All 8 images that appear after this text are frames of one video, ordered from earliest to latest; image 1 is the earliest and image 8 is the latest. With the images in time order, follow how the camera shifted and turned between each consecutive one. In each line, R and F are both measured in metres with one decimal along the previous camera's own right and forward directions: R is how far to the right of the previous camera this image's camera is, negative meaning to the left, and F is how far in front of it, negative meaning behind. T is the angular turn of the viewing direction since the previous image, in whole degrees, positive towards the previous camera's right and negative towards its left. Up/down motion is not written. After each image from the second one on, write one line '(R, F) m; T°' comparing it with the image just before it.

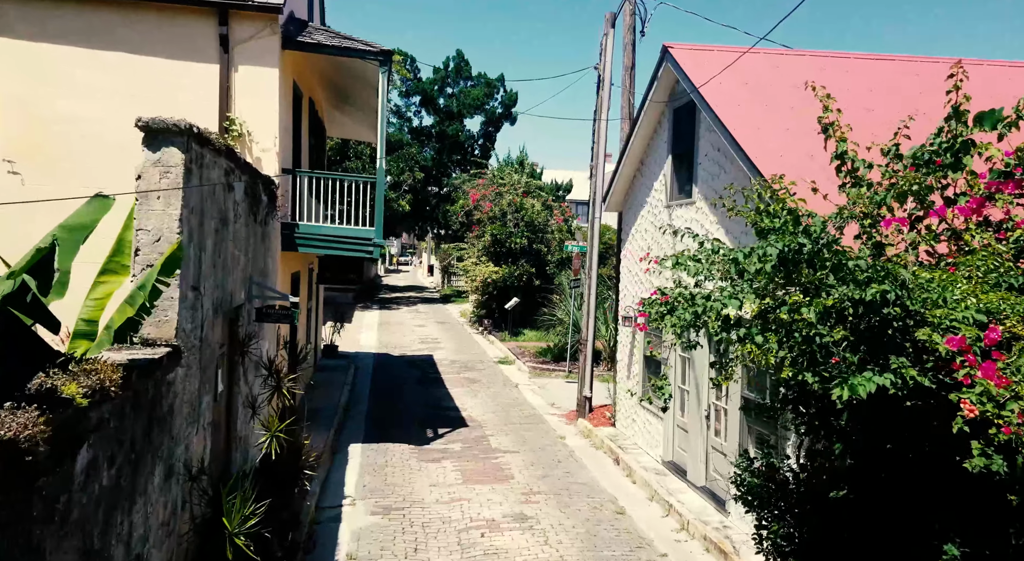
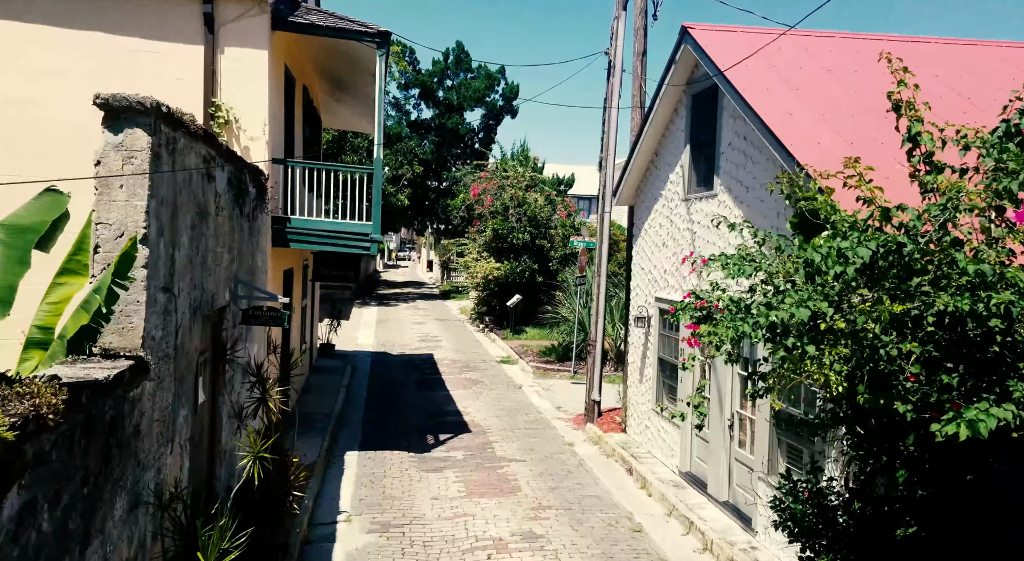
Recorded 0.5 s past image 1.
(-0.1, +0.6) m; 0°
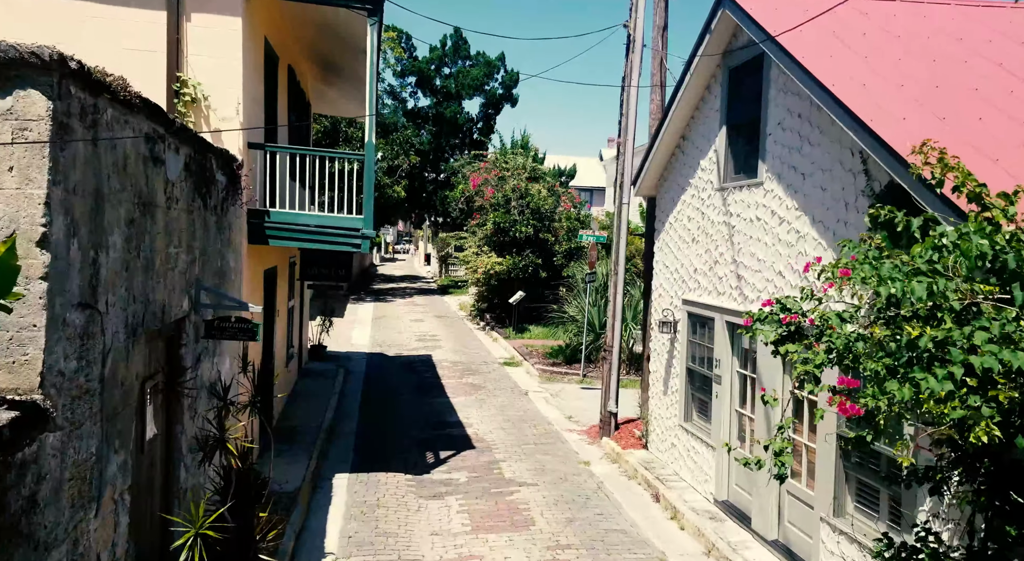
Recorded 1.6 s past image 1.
(-0.1, +1.1) m; 0°
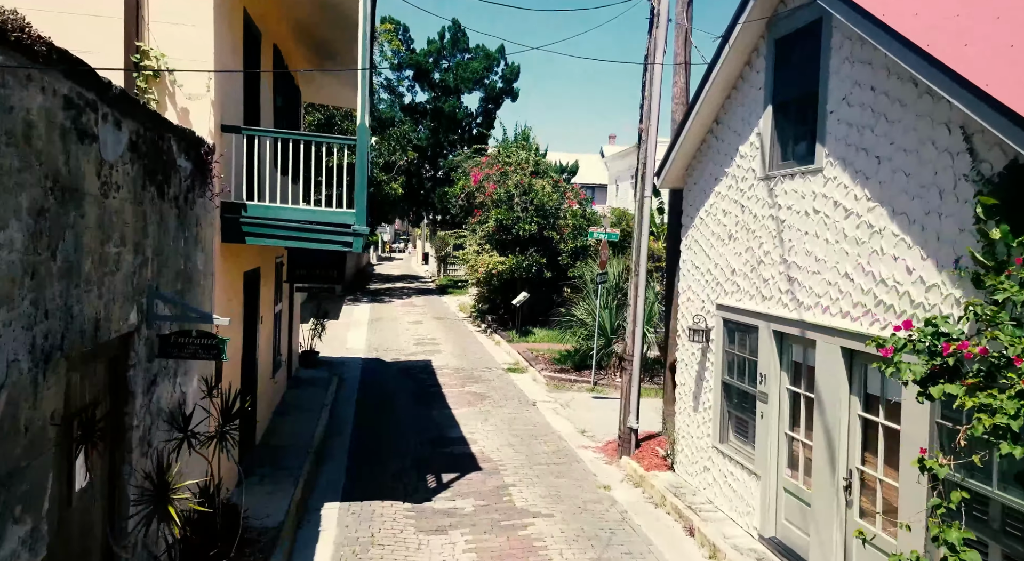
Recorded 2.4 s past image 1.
(-0.2, +1.0) m; 0°
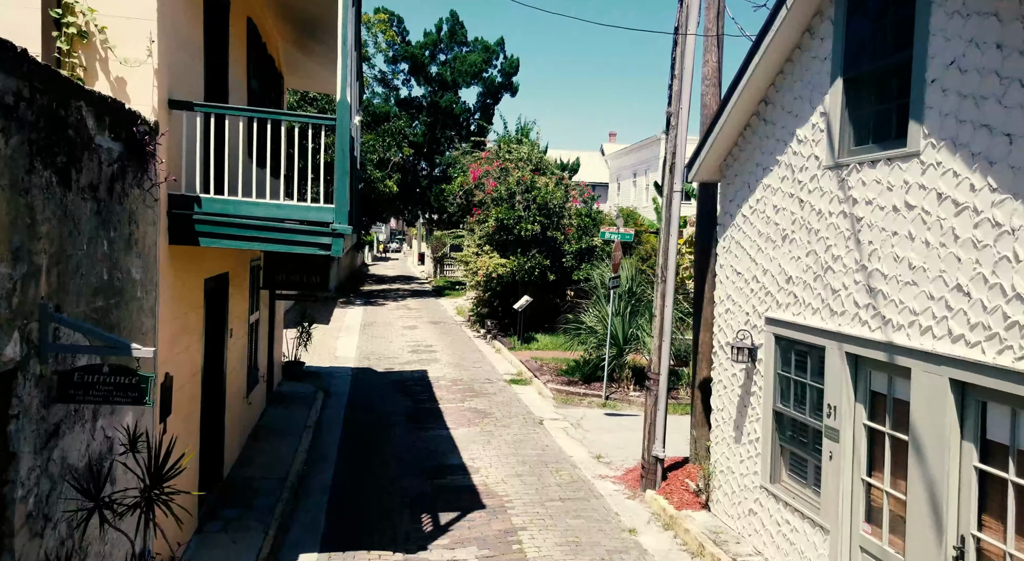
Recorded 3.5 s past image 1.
(-0.1, +1.2) m; 0°
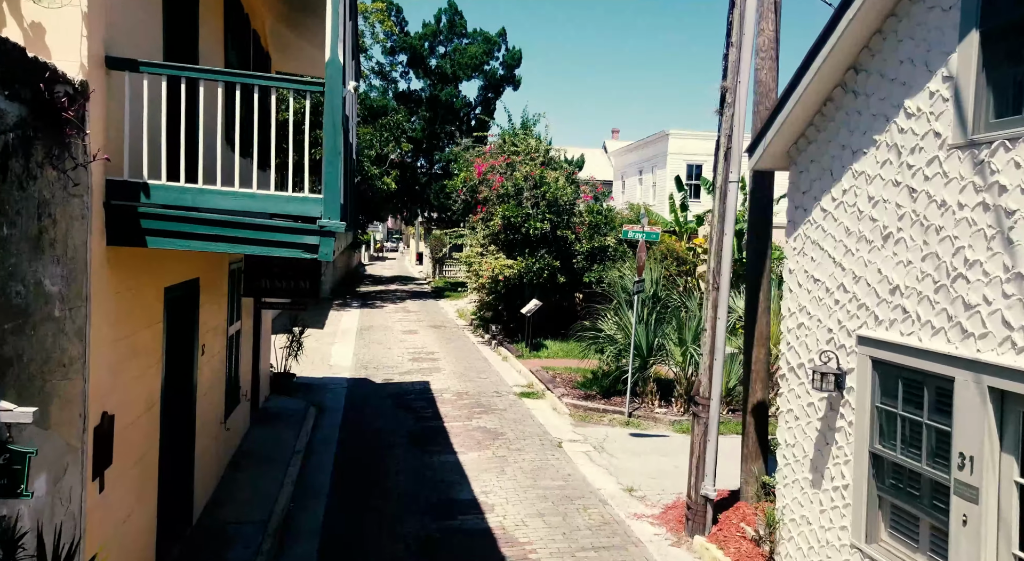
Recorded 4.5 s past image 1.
(-0.3, +1.2) m; 0°
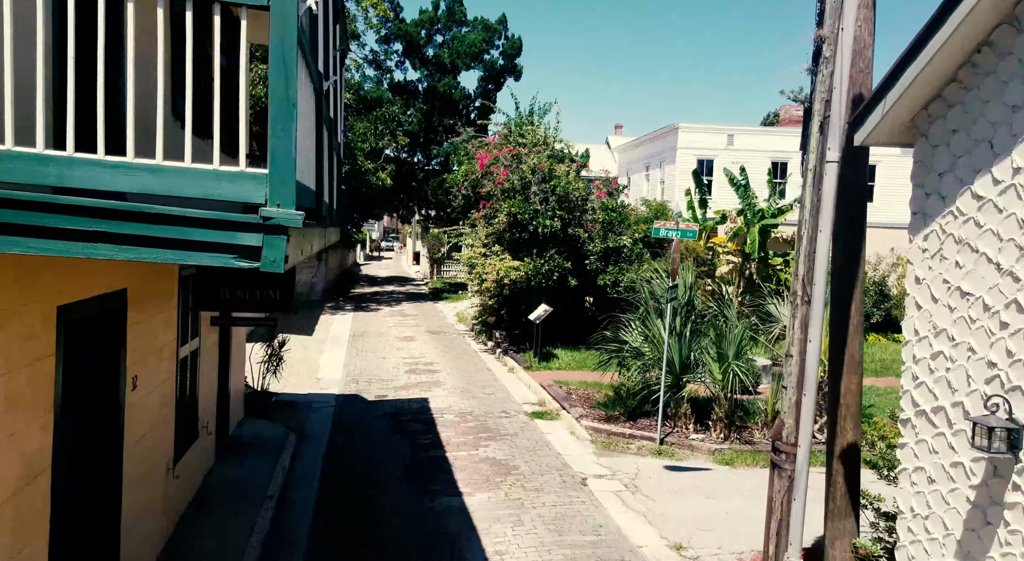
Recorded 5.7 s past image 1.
(-0.2, +1.6) m; 0°
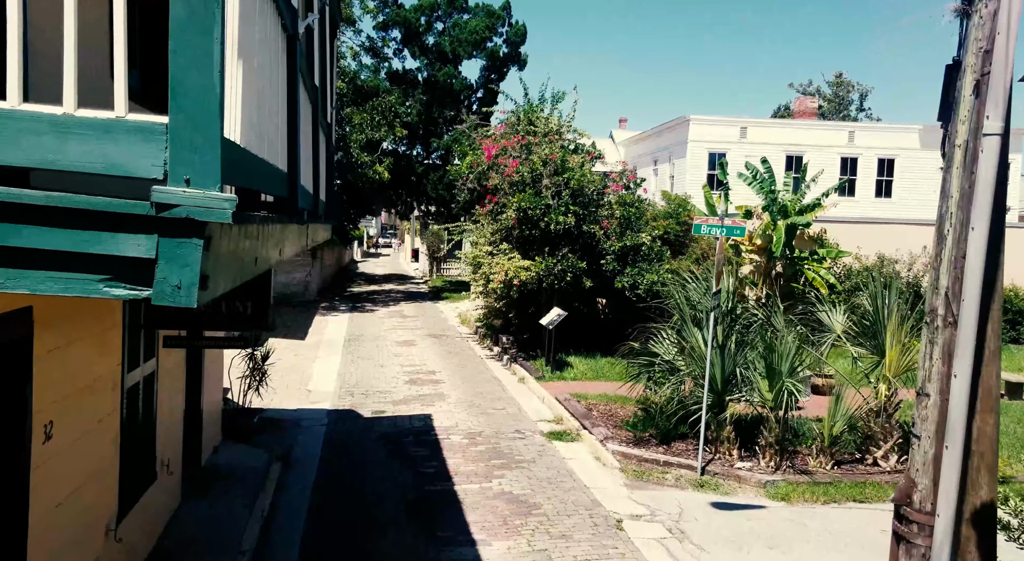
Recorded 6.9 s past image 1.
(-0.2, +1.3) m; 0°
